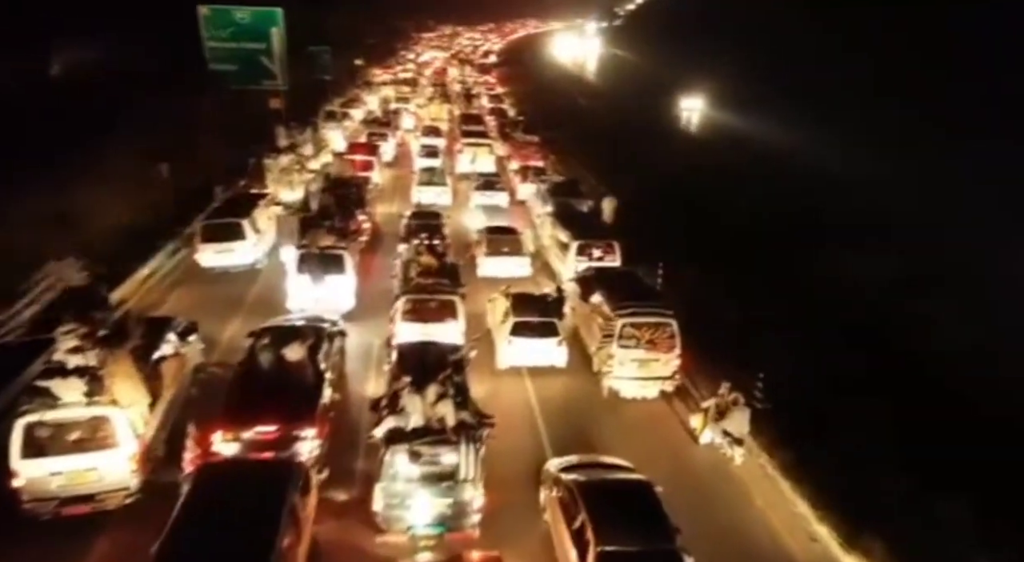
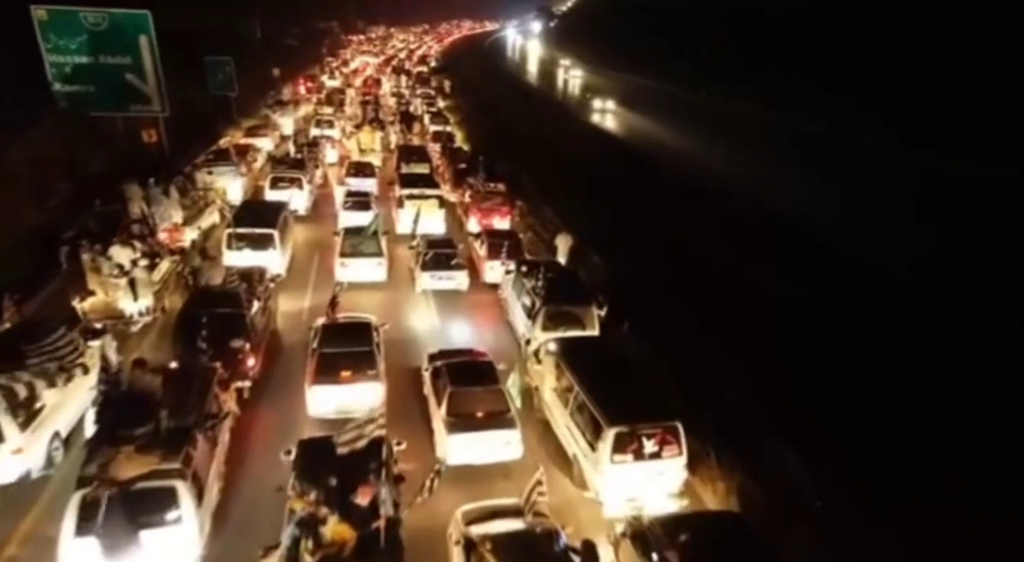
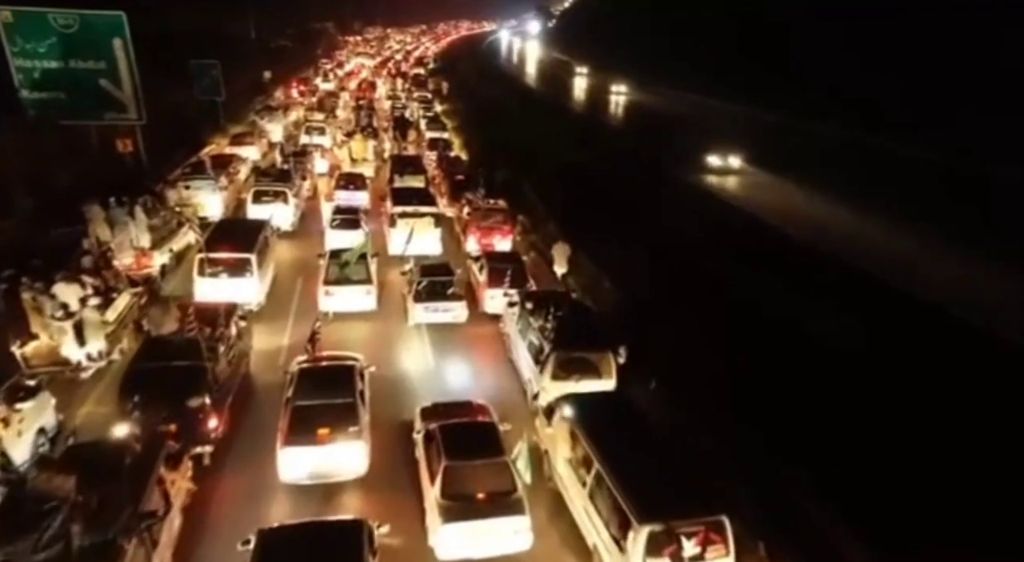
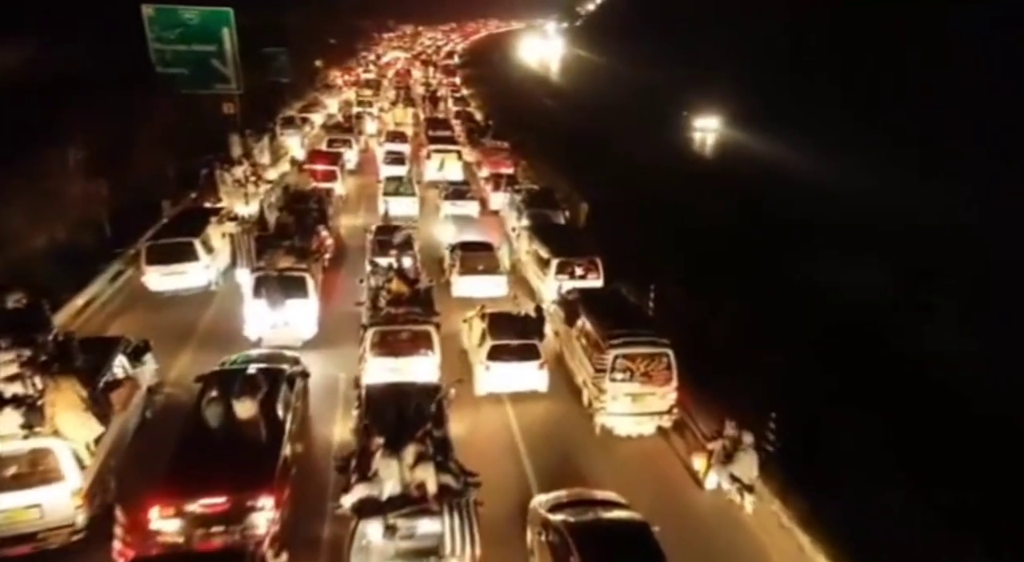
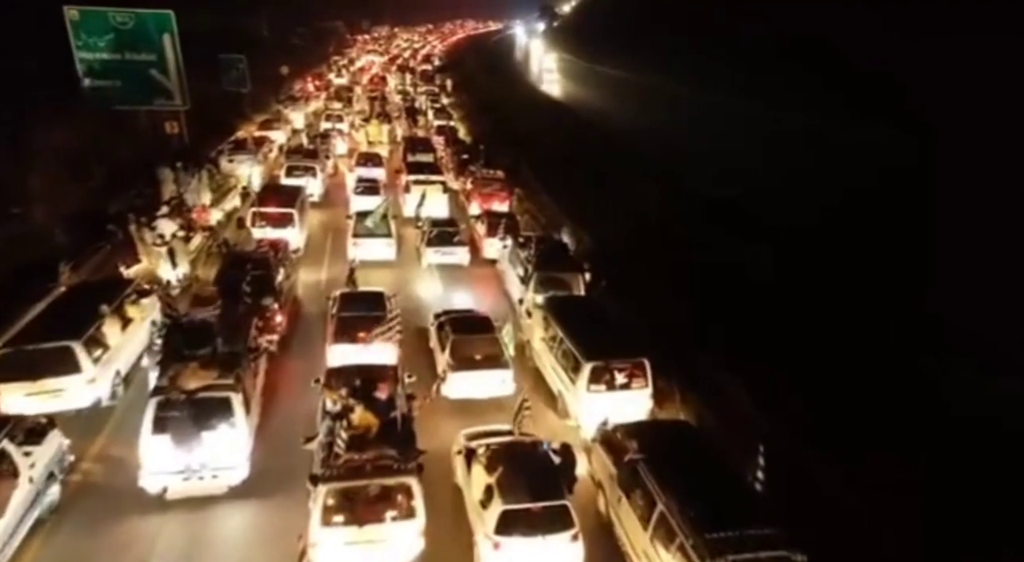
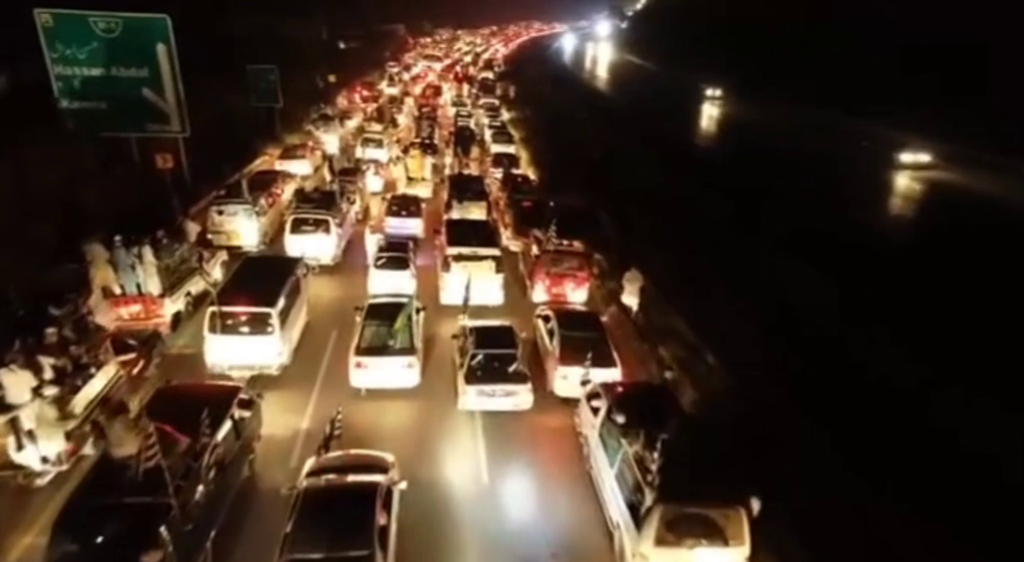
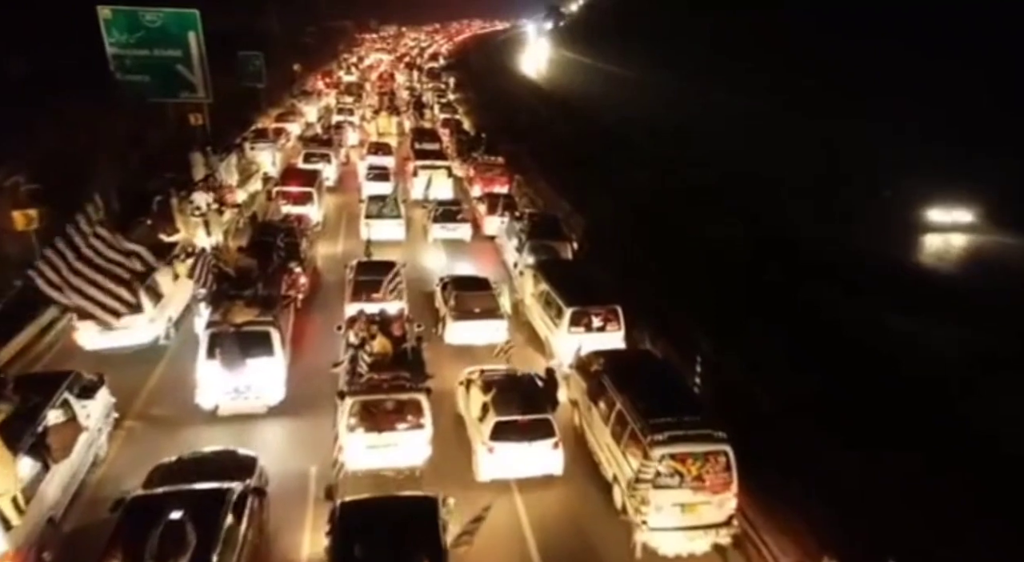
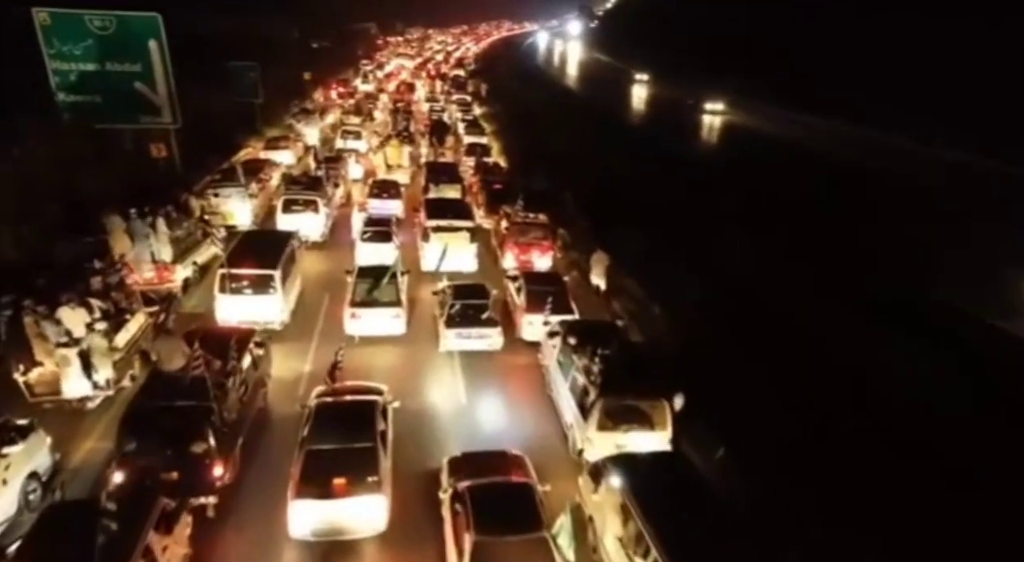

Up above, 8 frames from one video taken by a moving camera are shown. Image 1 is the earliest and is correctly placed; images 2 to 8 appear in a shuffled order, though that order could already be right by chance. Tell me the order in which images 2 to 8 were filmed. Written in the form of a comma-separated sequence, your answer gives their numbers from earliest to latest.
4, 7, 5, 2, 3, 8, 6
